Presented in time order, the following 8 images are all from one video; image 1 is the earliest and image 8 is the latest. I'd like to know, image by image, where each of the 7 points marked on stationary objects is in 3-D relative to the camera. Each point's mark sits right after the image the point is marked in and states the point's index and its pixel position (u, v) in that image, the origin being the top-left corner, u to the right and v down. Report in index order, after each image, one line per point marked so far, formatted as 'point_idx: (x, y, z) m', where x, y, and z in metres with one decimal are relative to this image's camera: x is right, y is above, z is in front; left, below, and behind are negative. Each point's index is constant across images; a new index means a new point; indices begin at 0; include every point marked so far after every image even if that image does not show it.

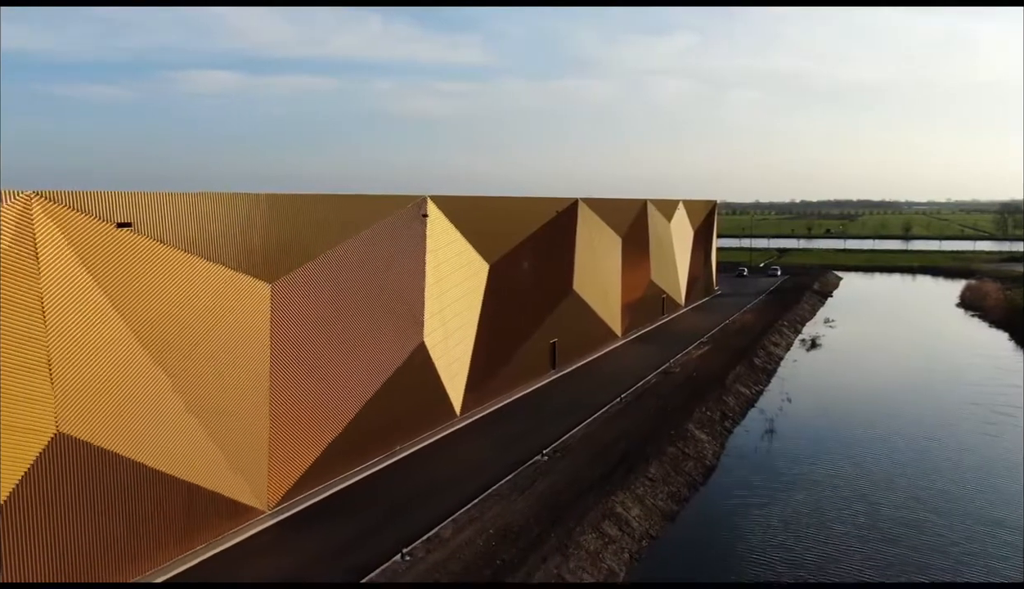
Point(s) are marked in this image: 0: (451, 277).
0: (-1.3, +0.3, +16.2) m
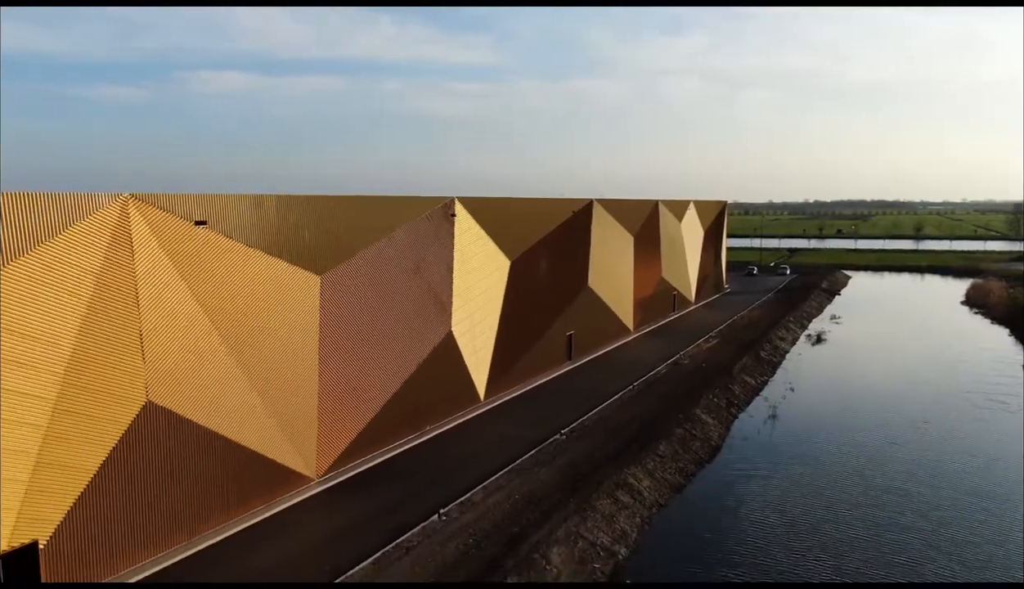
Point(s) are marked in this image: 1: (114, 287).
0: (-0.8, +0.5, +17.5) m
1: (-4.7, +0.1, +9.5) m
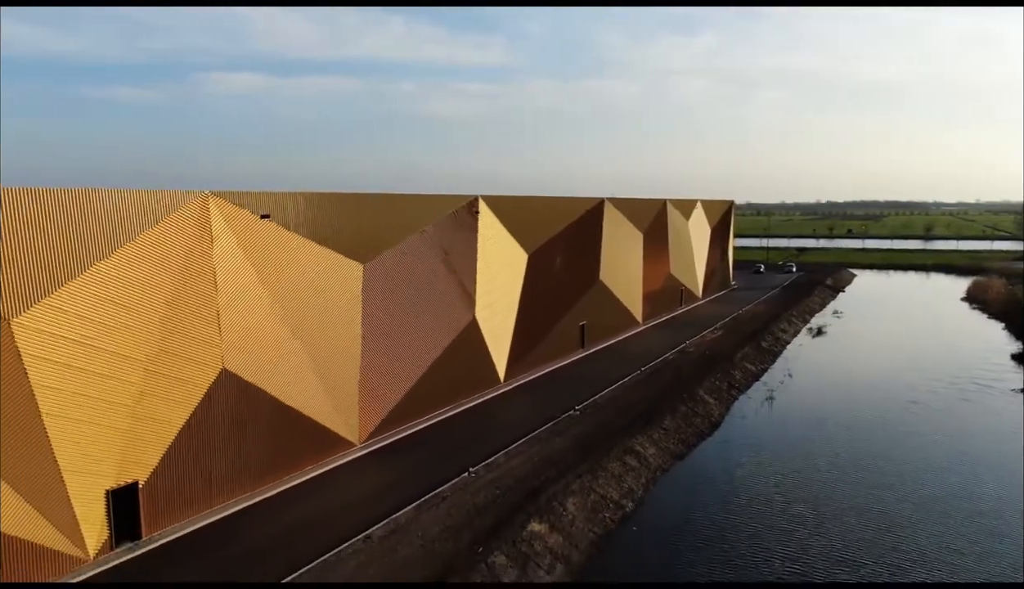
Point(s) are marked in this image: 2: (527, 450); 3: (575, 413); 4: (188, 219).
0: (-0.4, +0.7, +19.1) m
1: (-4.4, +0.3, +11.2) m
2: (+0.3, -2.8, +14.0) m
3: (+1.3, -2.5, +16.4) m
4: (-4.5, +1.1, +11.1) m
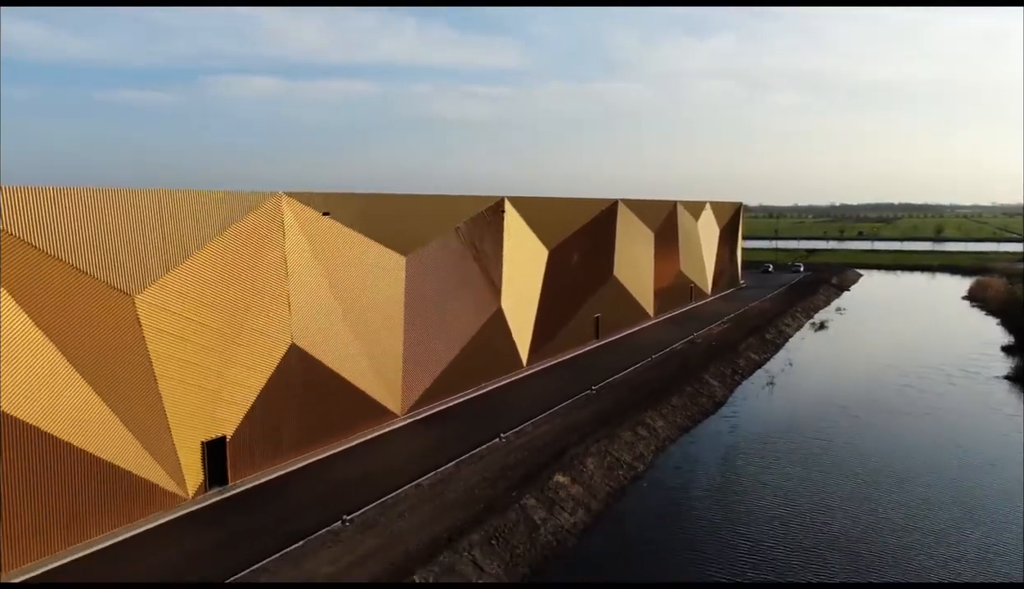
0: (+0.2, +0.9, +20.9) m
1: (-4.0, +0.6, +13.1) m
2: (+0.8, -2.5, +15.8) m
3: (+1.9, -2.3, +18.2) m
4: (-4.0, +1.3, +13.0) m
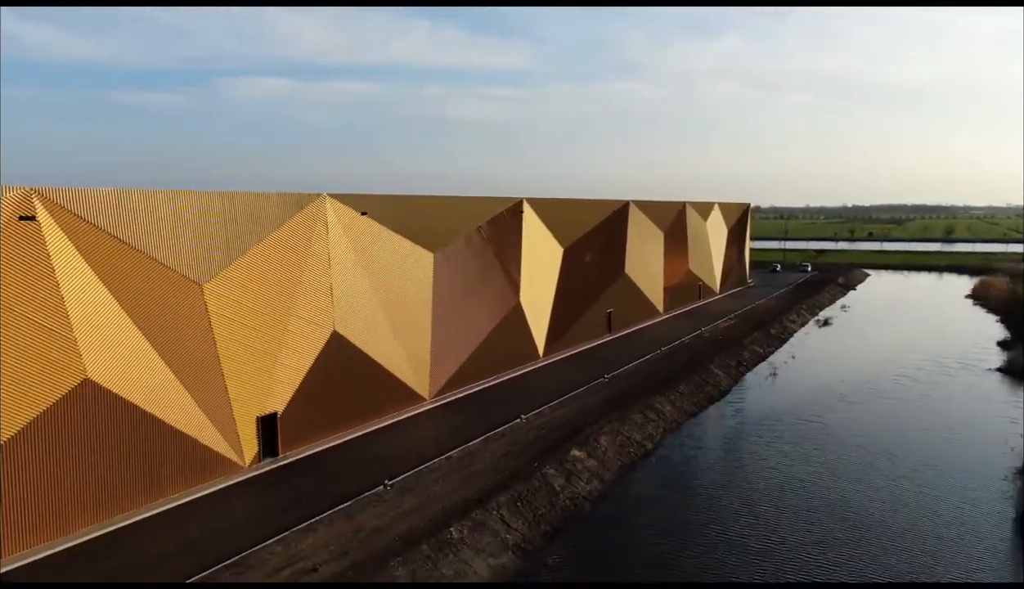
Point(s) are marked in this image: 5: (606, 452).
0: (+0.7, +1.0, +22.2) m
1: (-3.6, +0.7, +14.5) m
2: (+1.2, -2.4, +17.1) m
3: (+2.3, -2.1, +19.5) m
4: (-3.7, +1.4, +14.4) m
5: (+1.7, -2.9, +14.6) m
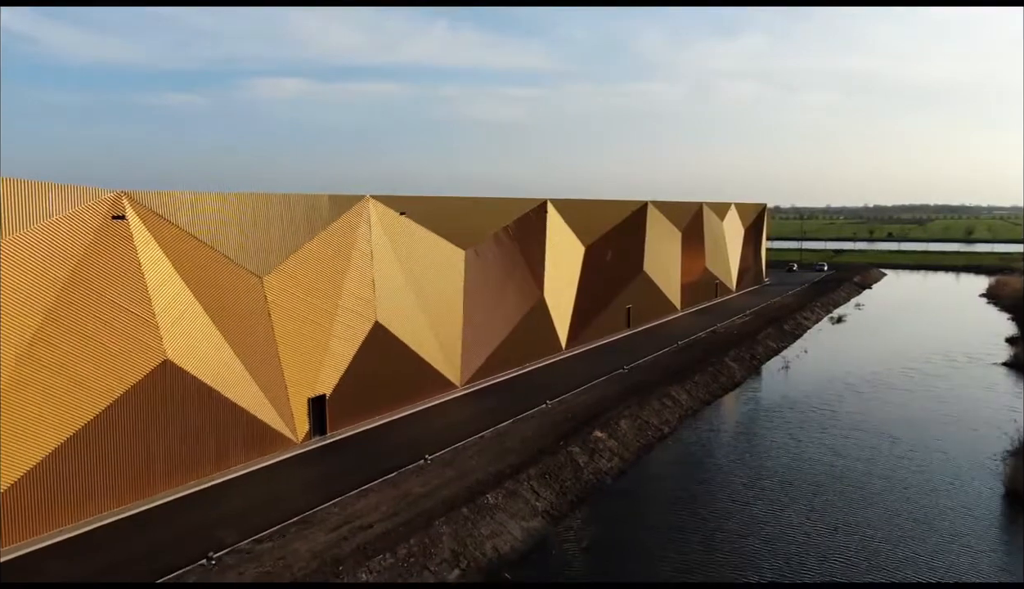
0: (+1.4, +1.2, +23.4) m
1: (-3.0, +0.8, +15.8) m
2: (+1.8, -2.3, +18.3) m
3: (+3.0, -2.0, +20.7) m
4: (-3.1, +1.6, +15.7) m
5: (+2.3, -2.8, +15.8) m
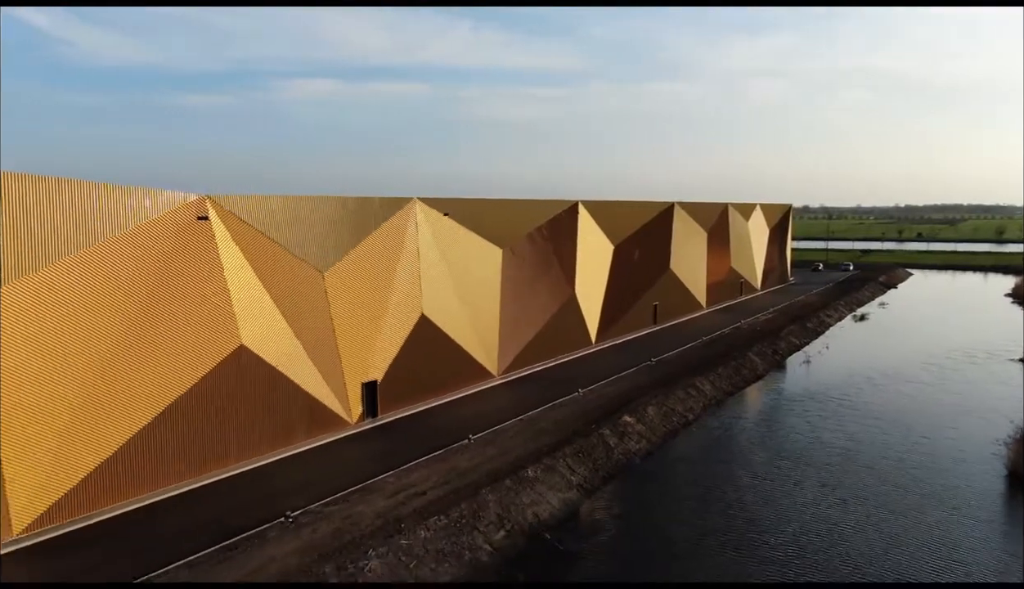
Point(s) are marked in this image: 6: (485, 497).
0: (+2.4, +1.3, +24.6) m
1: (-2.3, +1.0, +17.1) m
2: (+2.6, -2.2, +19.5) m
3: (+3.9, -1.9, +21.9) m
4: (-2.3, +1.7, +17.1) m
5: (+3.0, -2.7, +16.9) m
6: (-0.4, -3.1, +12.0) m
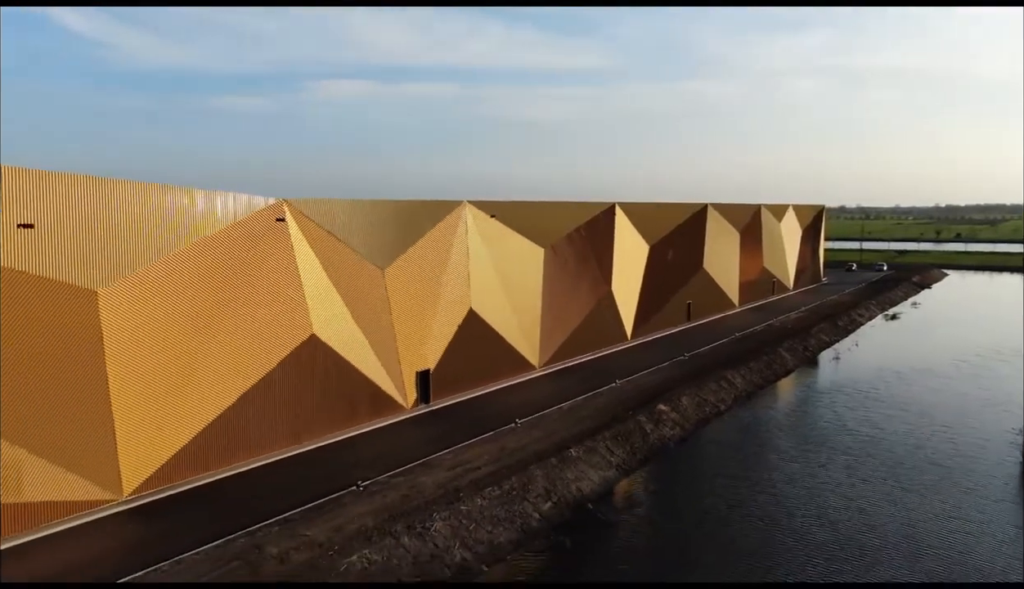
0: (+3.7, +1.3, +25.8) m
1: (-1.3, +1.1, +18.5) m
2: (+3.7, -2.1, +20.6) m
3: (+5.0, -1.9, +22.9) m
4: (-1.4, +1.8, +18.4) m
5: (+4.0, -2.6, +18.1) m
6: (+0.4, -3.0, +13.3) m
